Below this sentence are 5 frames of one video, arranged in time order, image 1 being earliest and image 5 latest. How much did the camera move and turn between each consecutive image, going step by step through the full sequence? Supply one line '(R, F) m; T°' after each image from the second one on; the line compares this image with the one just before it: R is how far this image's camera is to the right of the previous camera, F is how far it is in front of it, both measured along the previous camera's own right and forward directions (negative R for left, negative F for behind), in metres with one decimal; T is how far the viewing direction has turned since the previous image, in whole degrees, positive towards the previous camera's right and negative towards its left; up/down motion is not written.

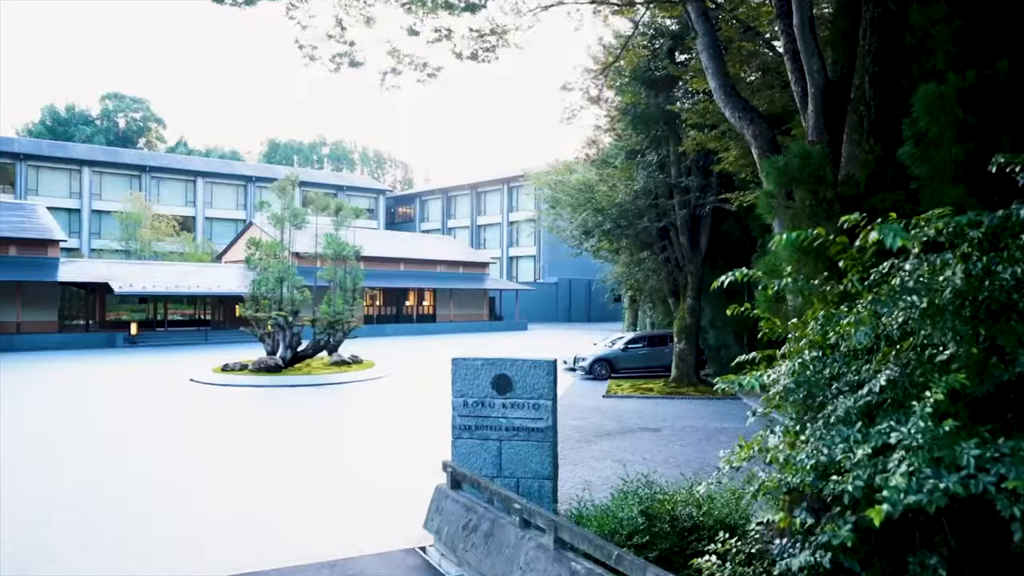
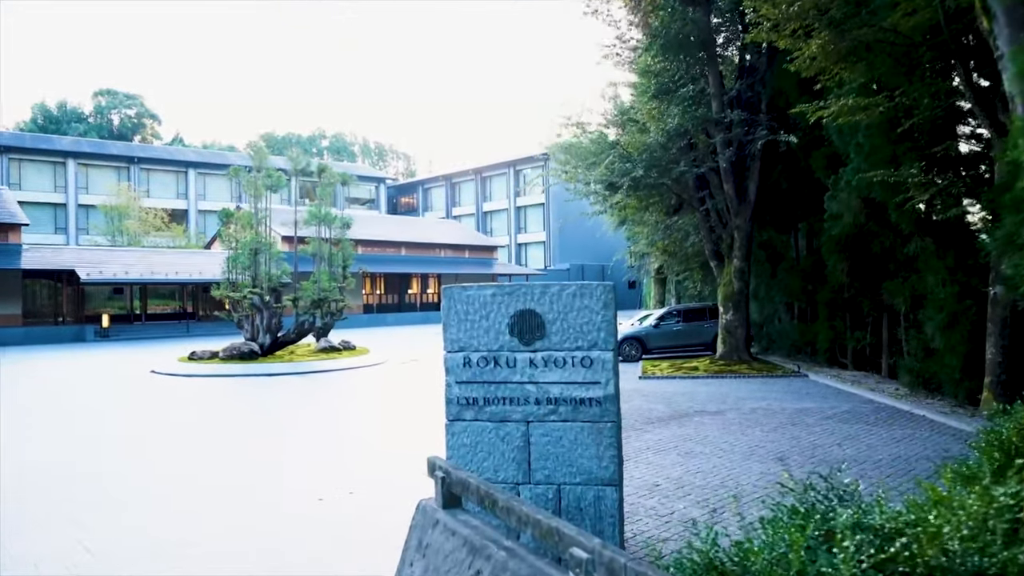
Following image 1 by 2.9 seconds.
(-0.1, +3.0) m; -1°
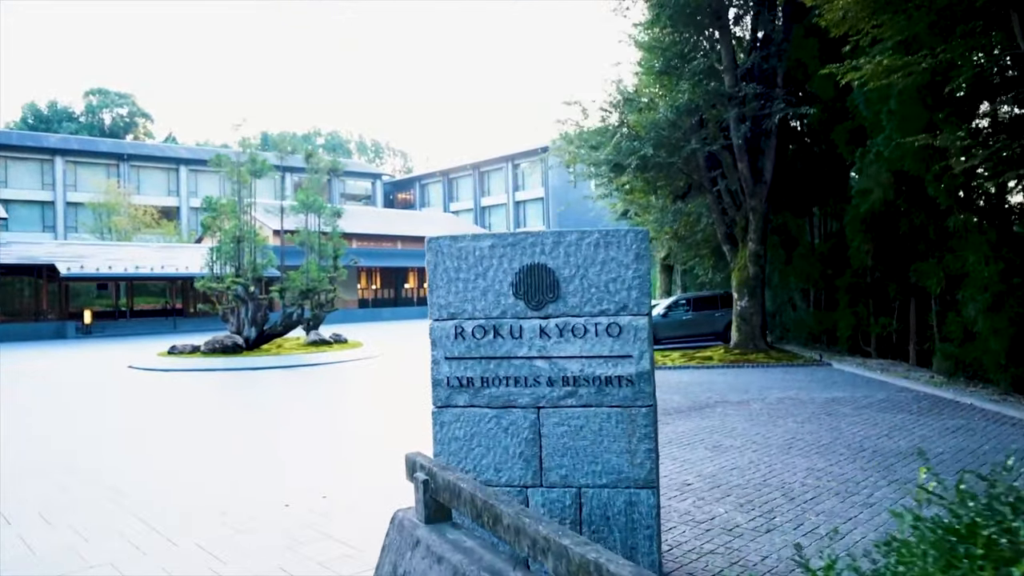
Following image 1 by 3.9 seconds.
(0.0, +1.0) m; 0°
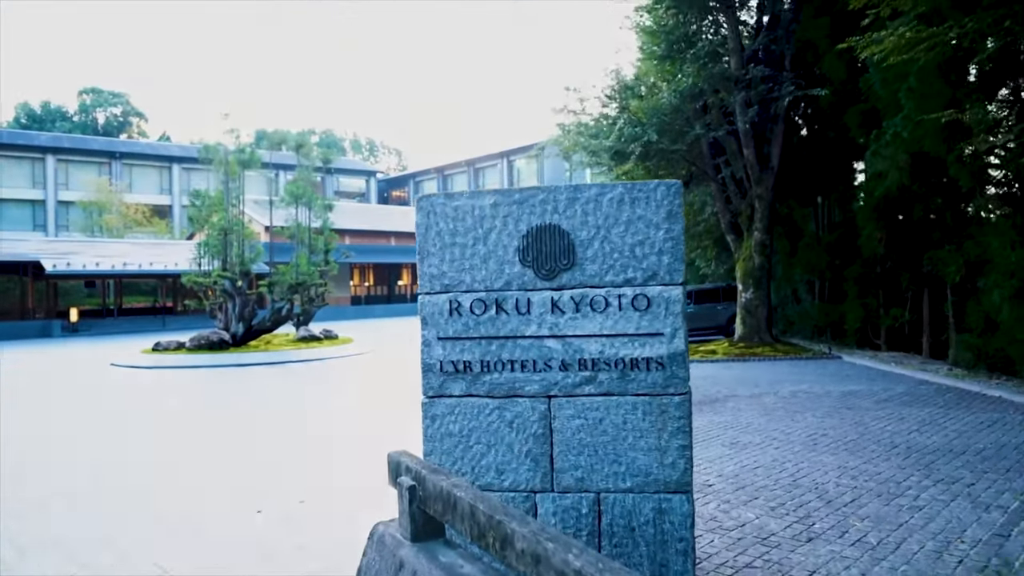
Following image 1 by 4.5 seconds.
(0.0, +0.6) m; 0°
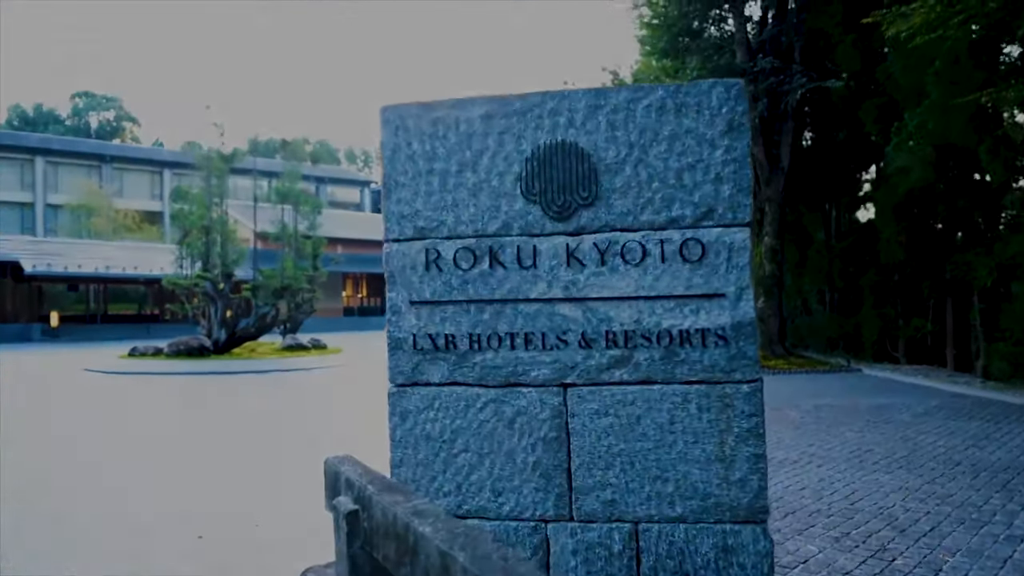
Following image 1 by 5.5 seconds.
(0.0, +0.8) m; 0°
